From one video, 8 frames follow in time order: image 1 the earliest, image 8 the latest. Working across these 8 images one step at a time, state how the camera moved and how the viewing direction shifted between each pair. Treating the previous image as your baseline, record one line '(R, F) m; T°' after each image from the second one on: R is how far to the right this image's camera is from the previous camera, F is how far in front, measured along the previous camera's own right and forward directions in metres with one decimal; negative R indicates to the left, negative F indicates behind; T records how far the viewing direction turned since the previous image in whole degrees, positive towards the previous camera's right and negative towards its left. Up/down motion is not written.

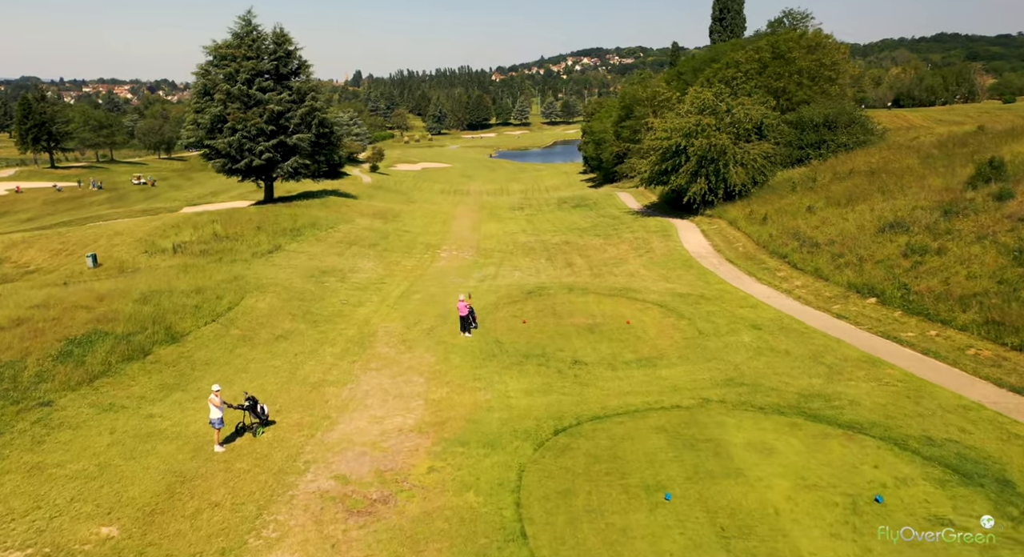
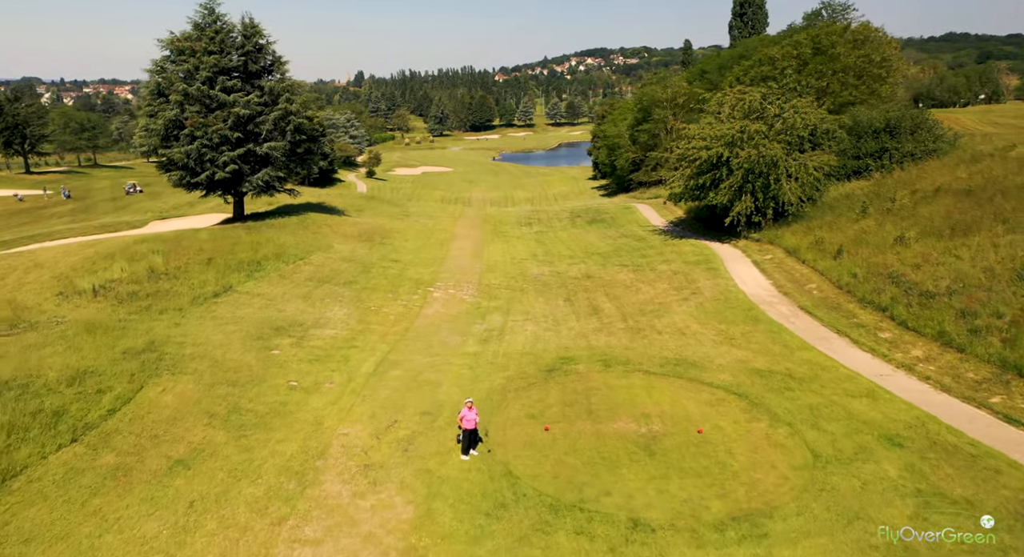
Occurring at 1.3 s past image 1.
(-0.3, +6.9) m; 0°
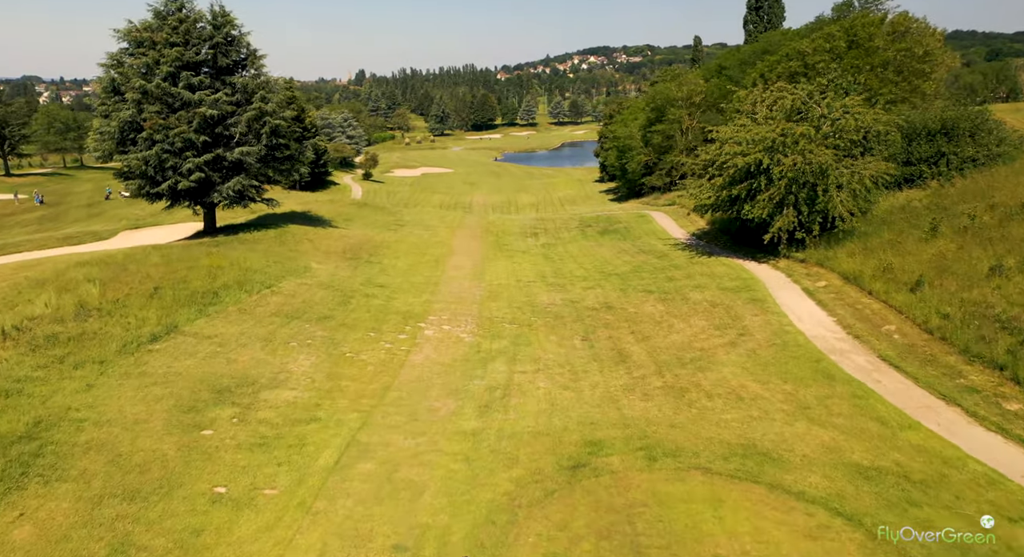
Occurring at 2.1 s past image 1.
(-0.2, +4.9) m; 0°
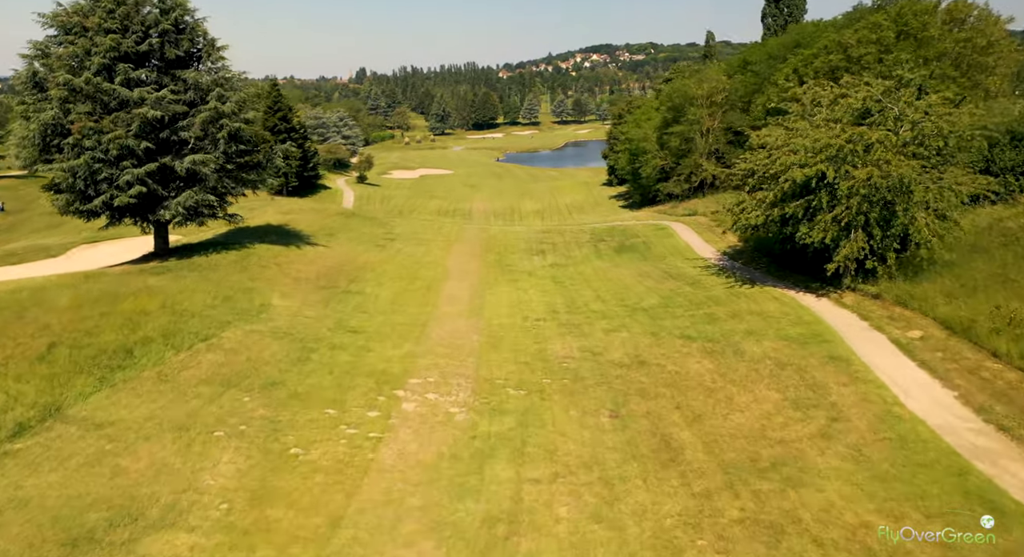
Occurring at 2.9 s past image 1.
(-0.1, +5.9) m; 0°
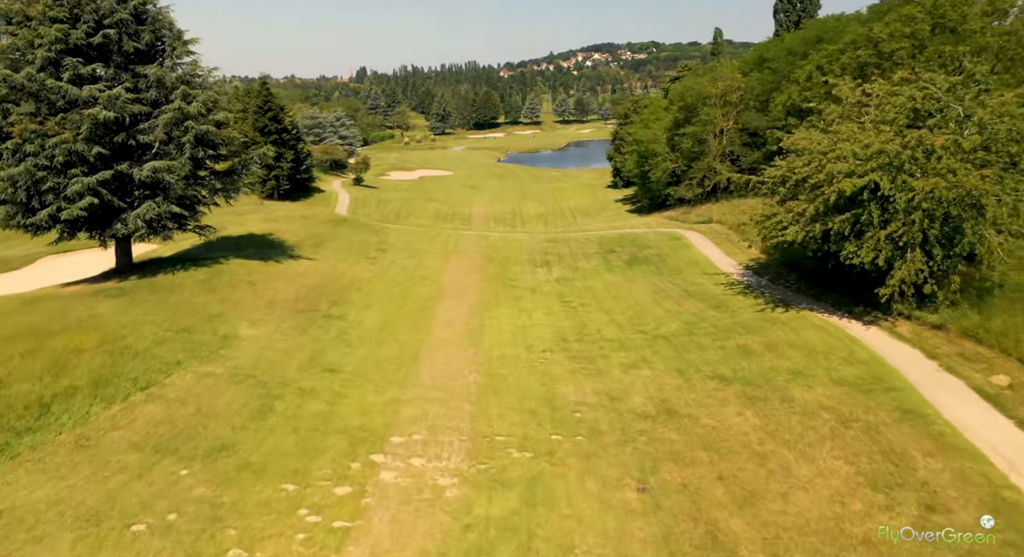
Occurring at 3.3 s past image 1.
(-0.1, +3.5) m; 0°
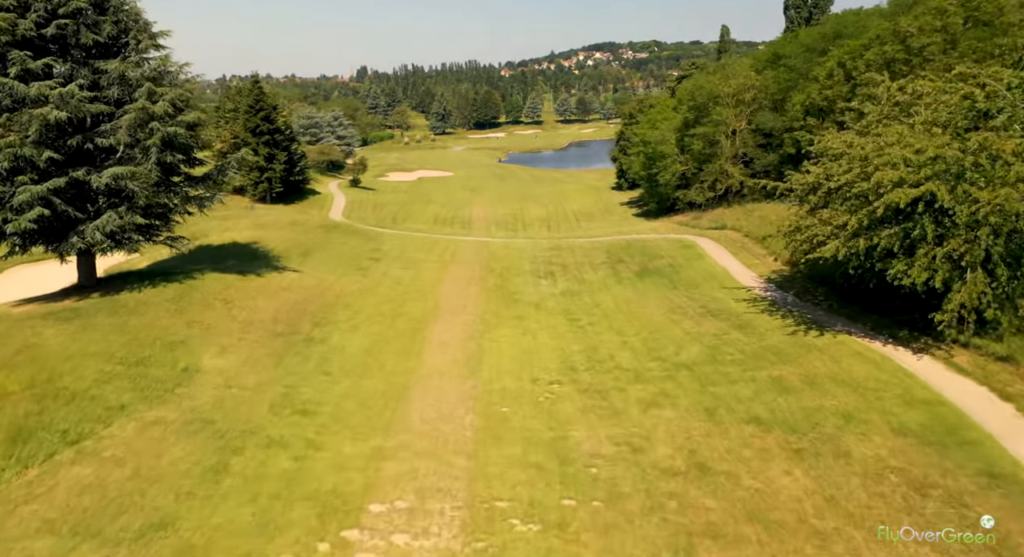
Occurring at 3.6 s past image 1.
(-0.1, +2.8) m; 0°
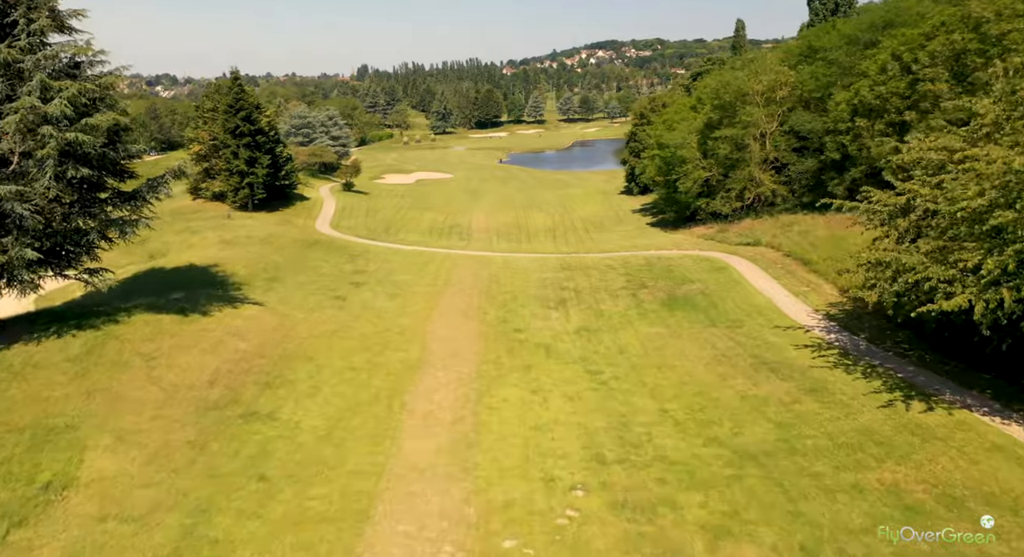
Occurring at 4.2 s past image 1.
(-0.1, +5.9) m; 0°
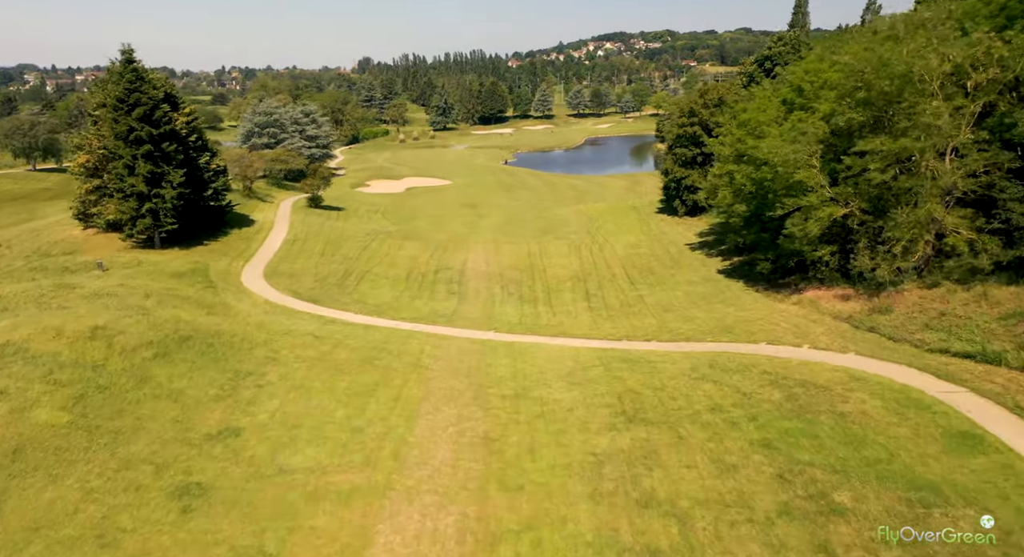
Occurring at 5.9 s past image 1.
(-0.4, +19.8) m; 0°
